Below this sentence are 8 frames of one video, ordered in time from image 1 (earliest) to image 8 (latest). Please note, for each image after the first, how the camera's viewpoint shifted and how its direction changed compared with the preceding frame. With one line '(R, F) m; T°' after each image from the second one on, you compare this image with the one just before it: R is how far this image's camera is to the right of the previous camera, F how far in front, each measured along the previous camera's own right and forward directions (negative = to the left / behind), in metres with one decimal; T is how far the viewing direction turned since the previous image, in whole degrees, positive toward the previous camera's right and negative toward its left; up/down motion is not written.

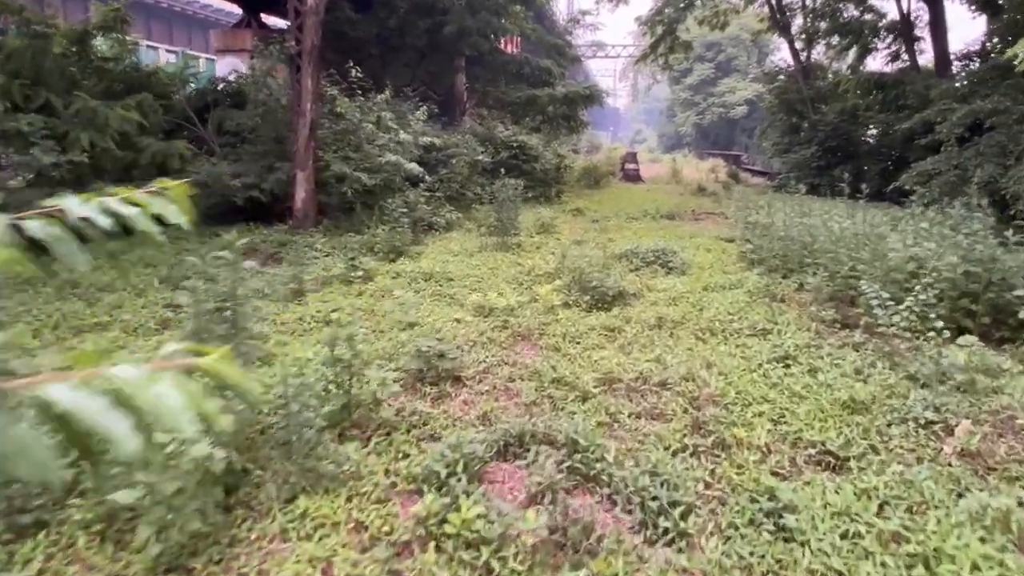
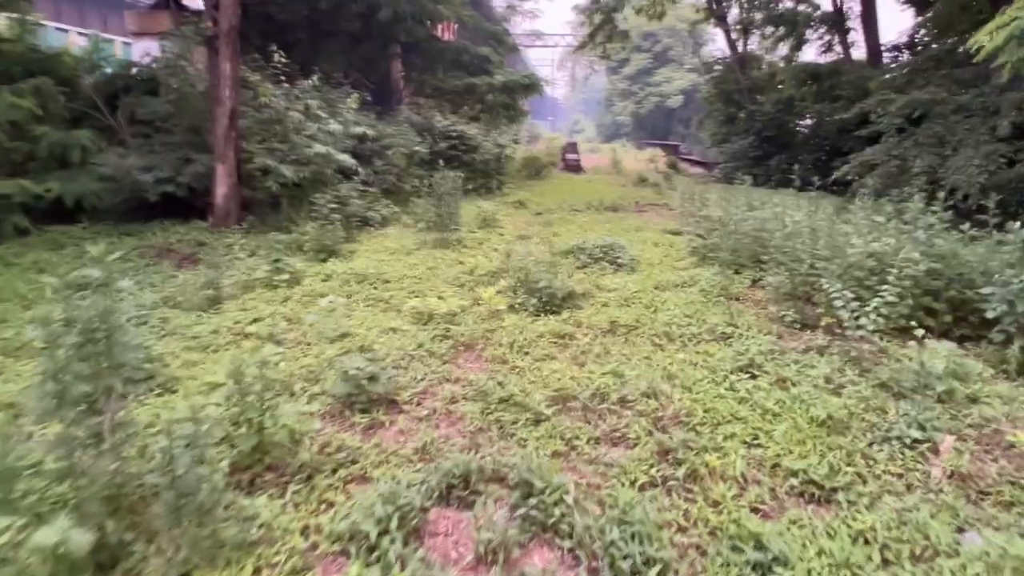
(0.0, +0.4) m; +5°
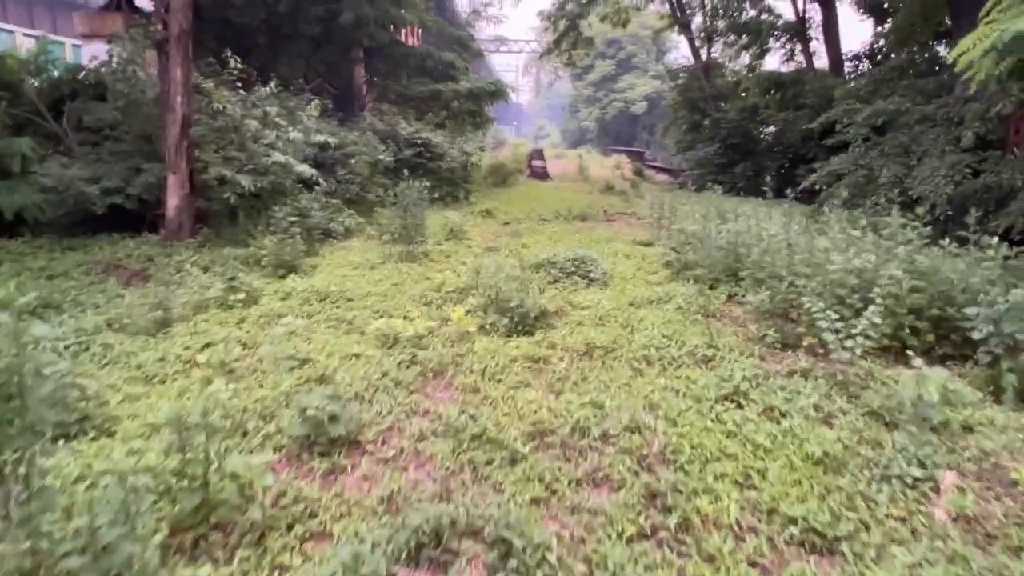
(0.0, +0.2) m; +3°
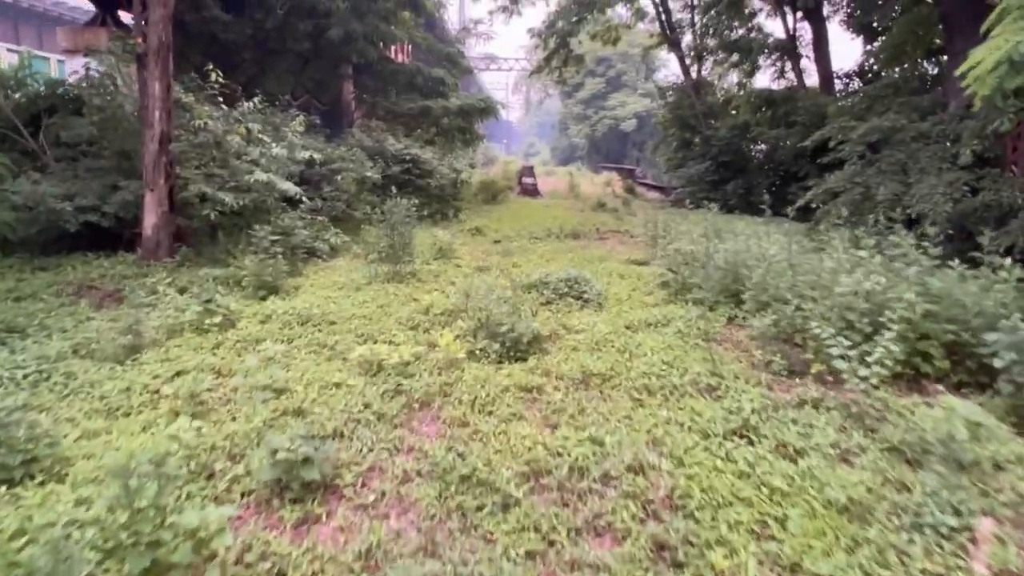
(0.0, +0.2) m; +1°
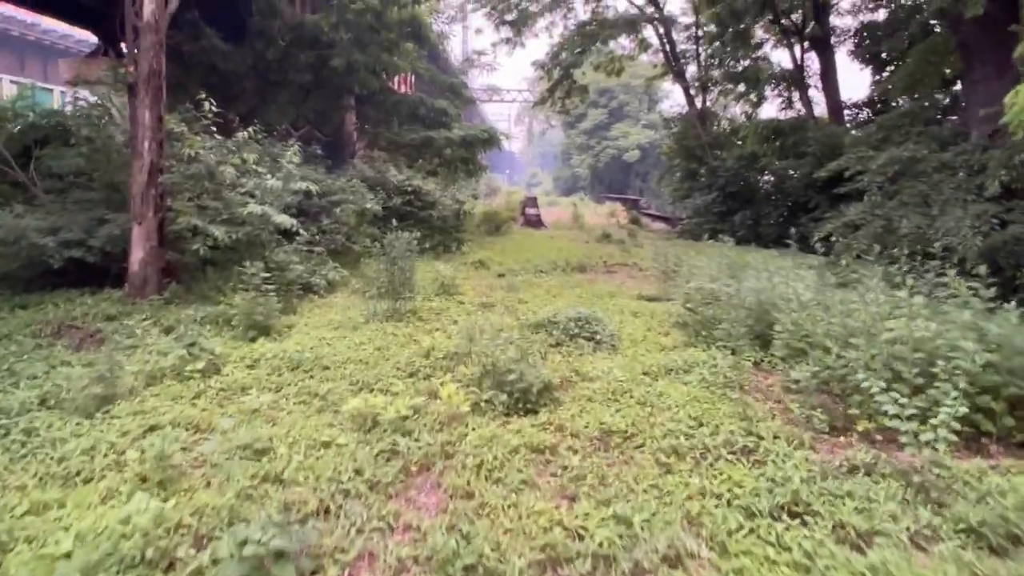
(0.0, +0.3) m; 0°
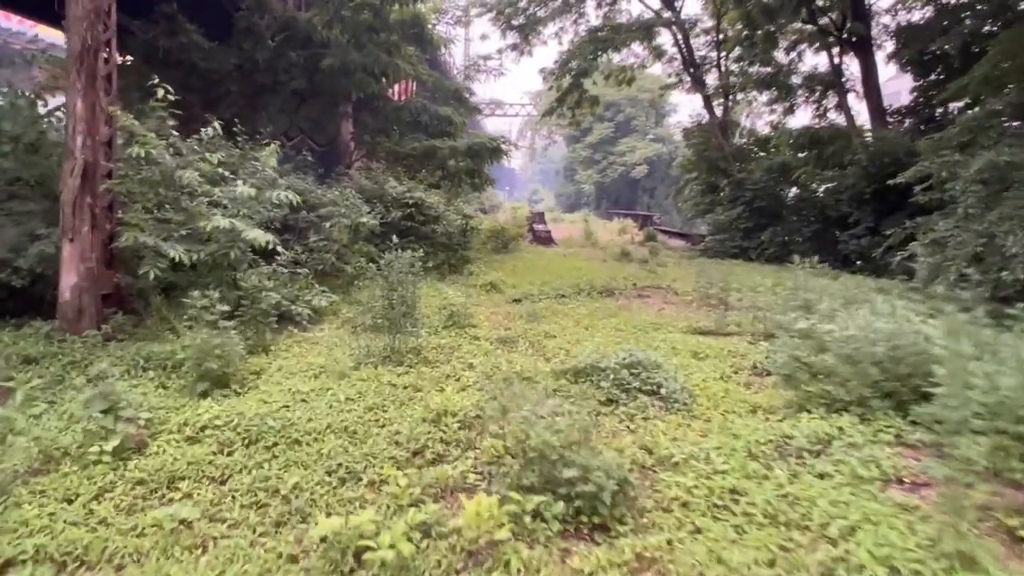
(-0.2, +1.2) m; 0°
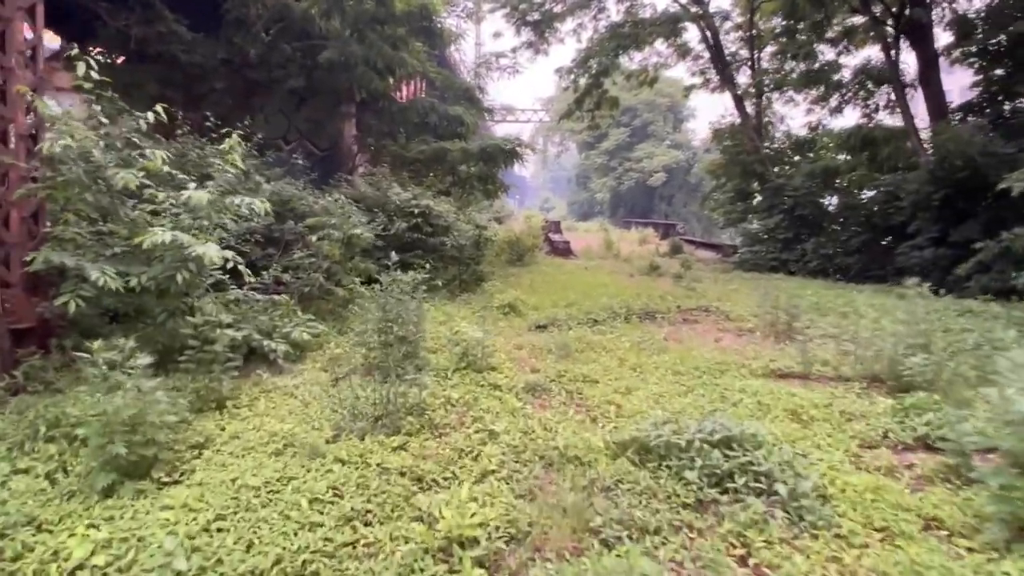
(-0.1, +1.2) m; -1°
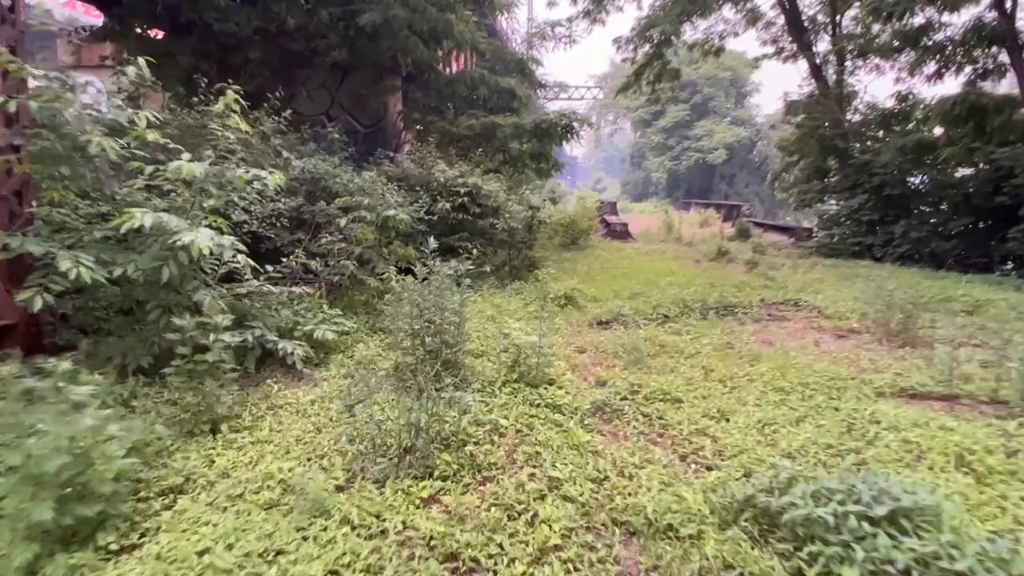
(-0.1, +0.8) m; -4°
